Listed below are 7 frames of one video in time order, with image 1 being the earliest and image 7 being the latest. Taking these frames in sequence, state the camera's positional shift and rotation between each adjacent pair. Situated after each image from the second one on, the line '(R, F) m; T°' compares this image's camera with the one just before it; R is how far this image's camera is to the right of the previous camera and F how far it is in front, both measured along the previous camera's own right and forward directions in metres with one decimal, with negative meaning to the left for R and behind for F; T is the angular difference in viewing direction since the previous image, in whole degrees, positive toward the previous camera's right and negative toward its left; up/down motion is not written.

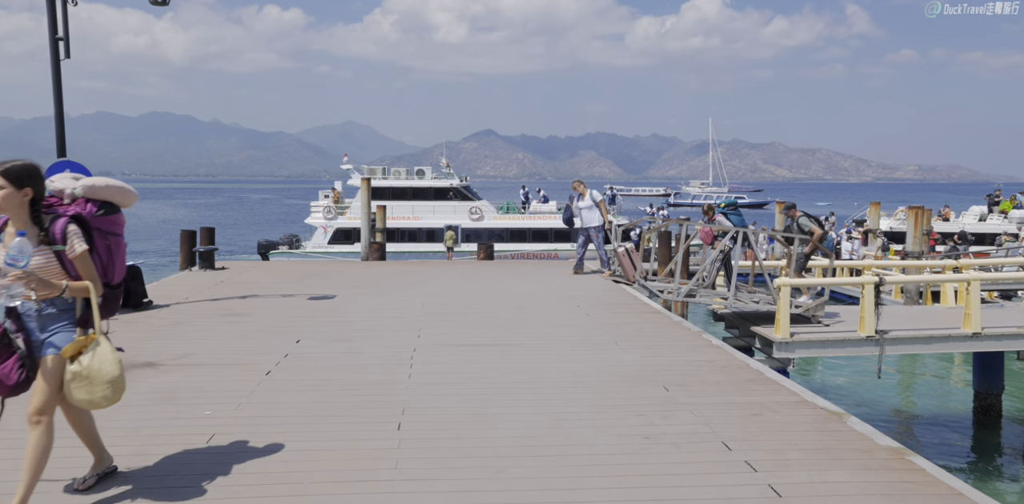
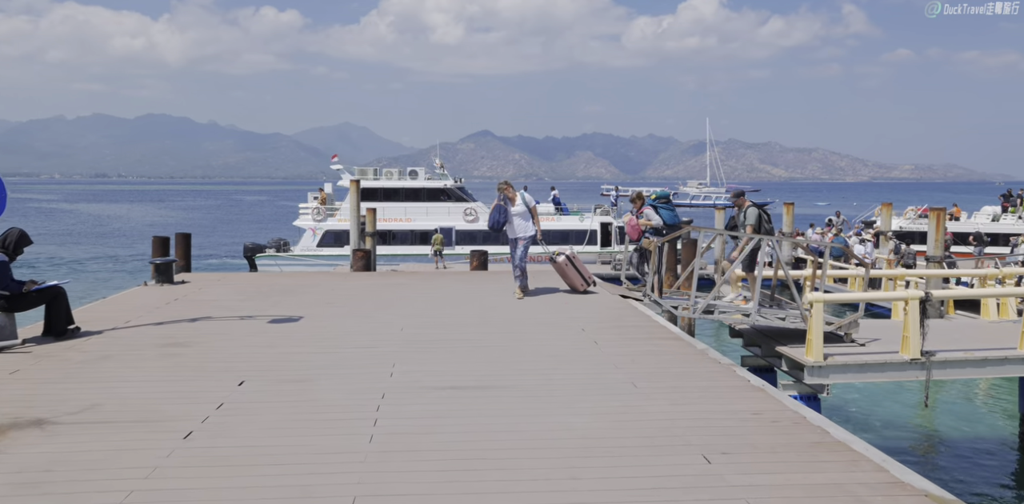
(0.0, +1.3) m; 0°
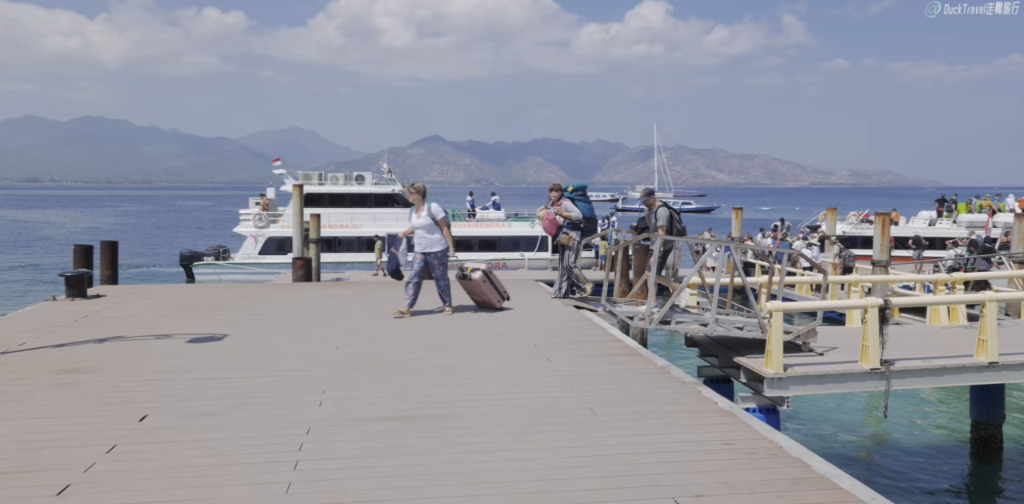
(0.0, +0.5) m; +3°
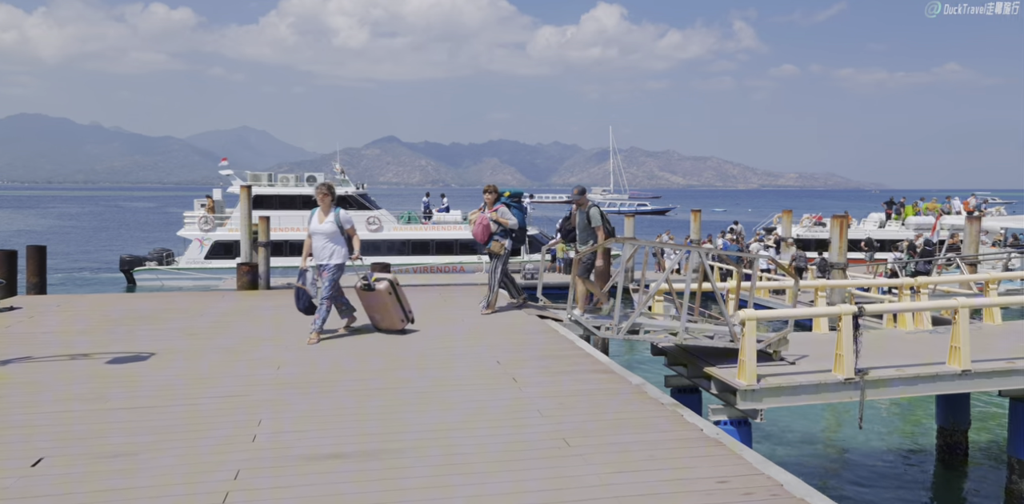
(0.0, +0.6) m; +3°
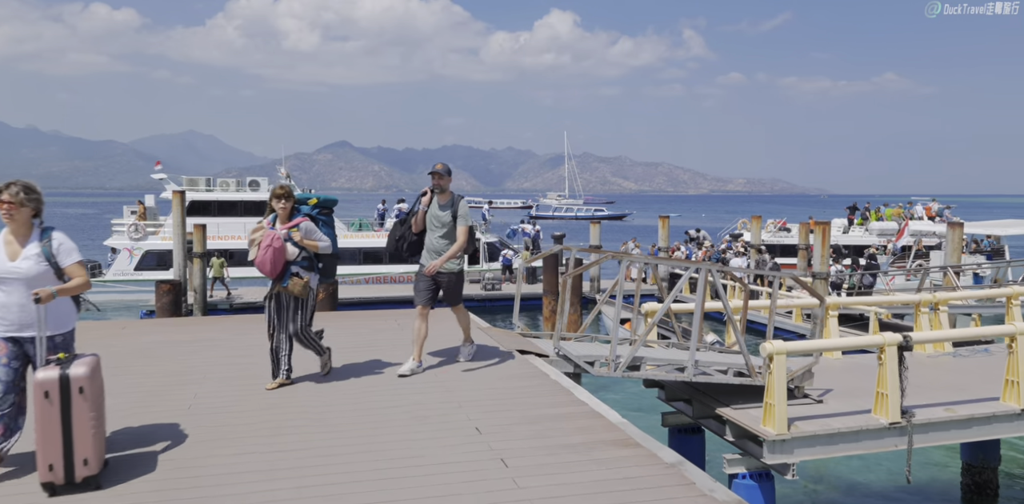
(-0.2, +1.8) m; +3°
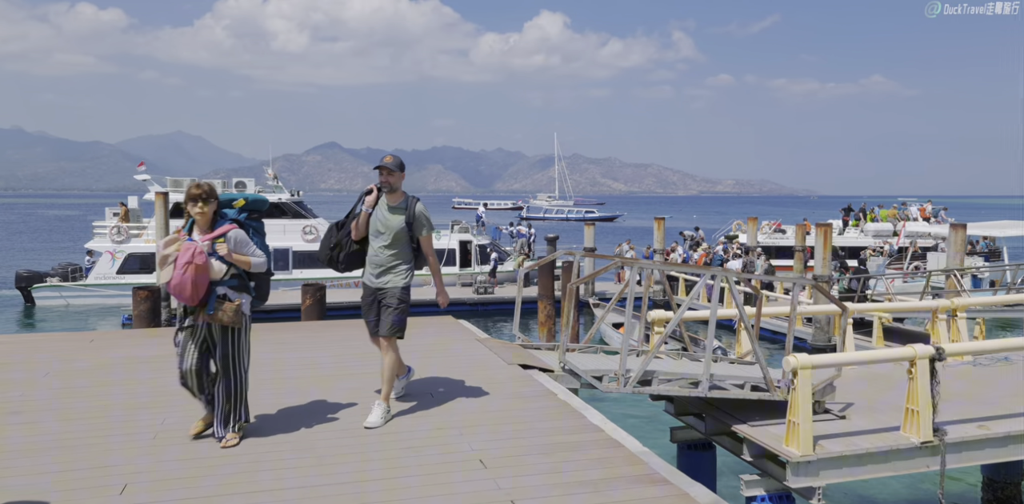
(-0.1, +0.6) m; +1°
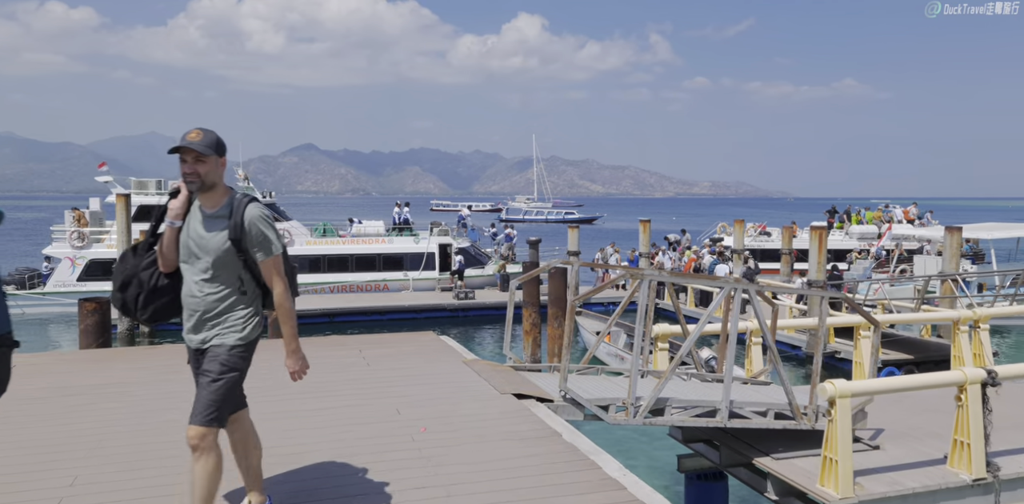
(-0.1, +1.0) m; +1°
